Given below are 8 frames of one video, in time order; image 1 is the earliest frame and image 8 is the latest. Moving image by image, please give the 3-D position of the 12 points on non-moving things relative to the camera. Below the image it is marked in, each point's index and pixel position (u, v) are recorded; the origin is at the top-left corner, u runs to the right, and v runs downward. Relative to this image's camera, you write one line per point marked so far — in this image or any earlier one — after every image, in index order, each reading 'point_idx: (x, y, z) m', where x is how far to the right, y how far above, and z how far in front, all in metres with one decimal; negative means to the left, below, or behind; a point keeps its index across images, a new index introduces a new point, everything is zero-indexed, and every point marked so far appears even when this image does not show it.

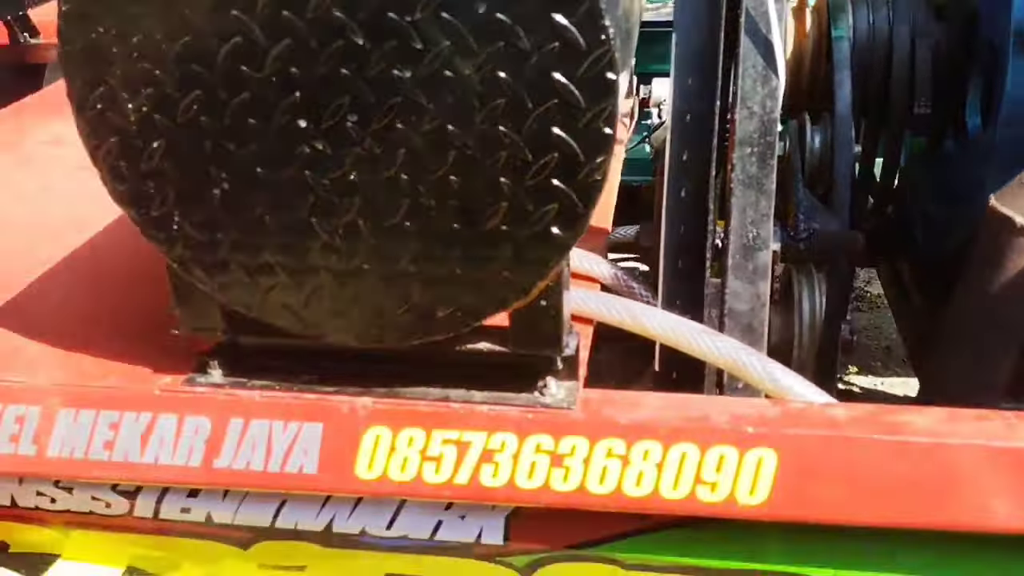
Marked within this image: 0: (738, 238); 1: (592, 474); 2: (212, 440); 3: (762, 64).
0: (+0.3, +0.1, +1.3) m
1: (+0.1, -0.2, +1.1) m
2: (-0.4, -0.2, +1.2) m
3: (+0.3, +0.3, +1.3) m
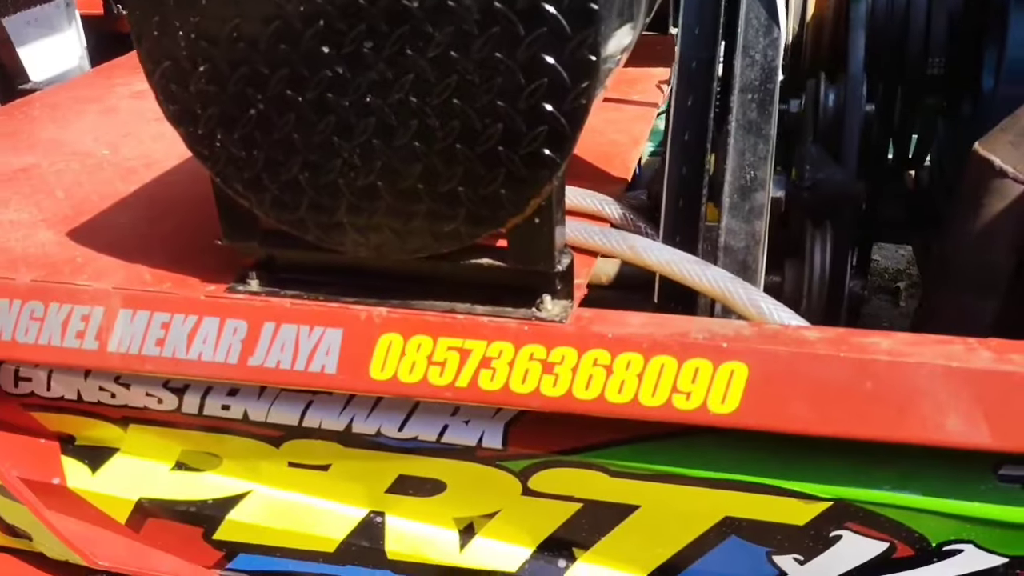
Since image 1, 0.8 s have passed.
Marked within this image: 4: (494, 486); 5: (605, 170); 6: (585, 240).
0: (+0.3, +0.2, +1.4) m
1: (+0.1, -0.1, +1.2) m
2: (-0.4, -0.1, +1.3) m
3: (+0.4, +0.4, +1.4) m
4: (0.0, -0.3, +1.4) m
5: (+0.2, +0.2, +1.8) m
6: (+0.1, +0.1, +1.4) m
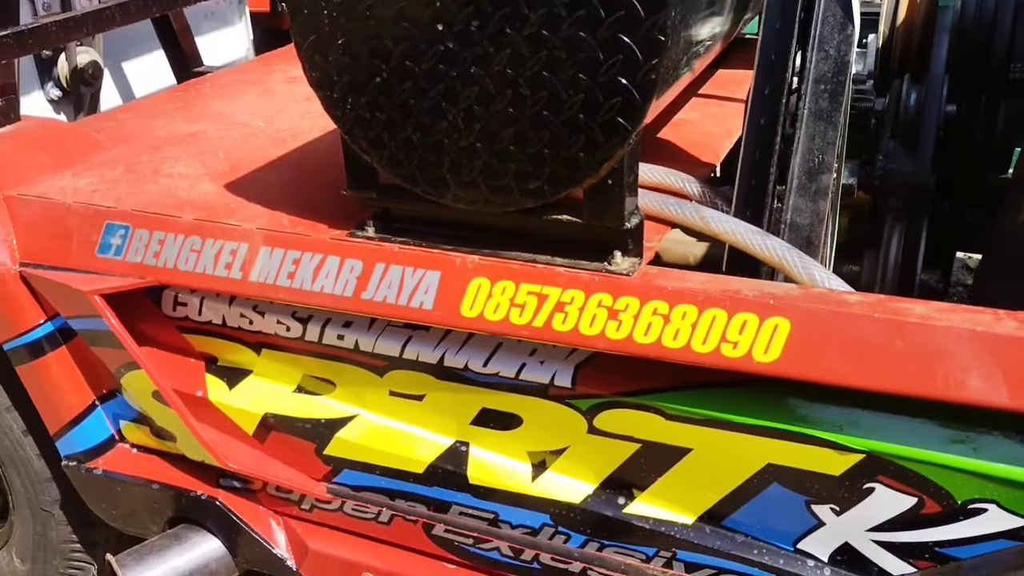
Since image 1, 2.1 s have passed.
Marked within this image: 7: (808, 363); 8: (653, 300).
0: (+0.5, +0.2, +1.5) m
1: (+0.2, -0.1, +1.4) m
2: (-0.3, 0.0, +1.6) m
3: (+0.5, +0.4, +1.5) m
4: (+0.1, -0.2, +1.6) m
5: (+0.4, +0.3, +1.9) m
6: (+0.2, +0.1, +1.6) m
7: (+0.4, -0.1, +1.3) m
8: (+0.2, 0.0, +1.4) m
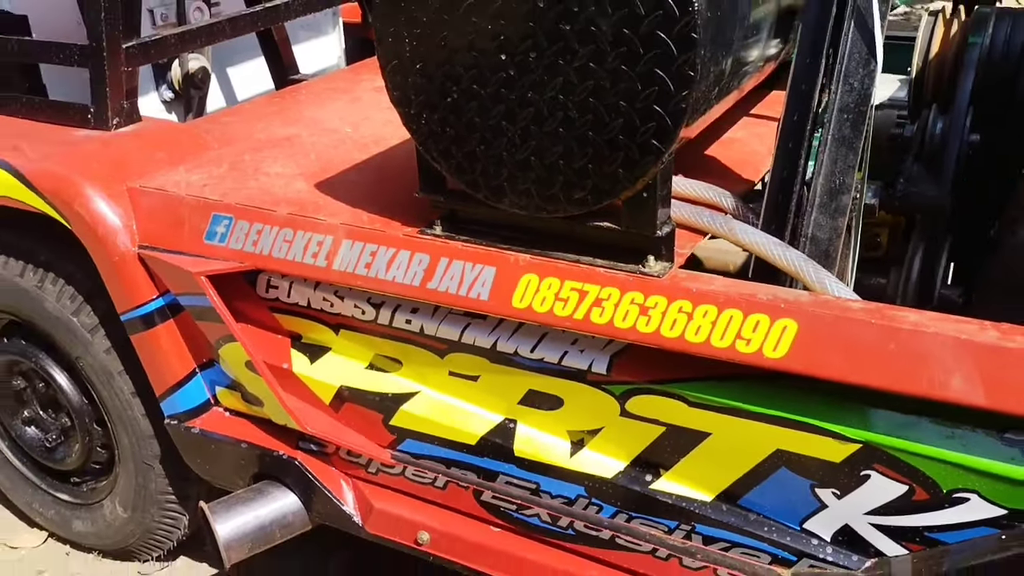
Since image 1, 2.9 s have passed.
0: (+0.6, +0.2, +1.7) m
1: (+0.3, -0.1, +1.6) m
2: (-0.2, 0.0, +1.8) m
3: (+0.6, +0.4, +1.6) m
4: (+0.2, -0.2, +1.8) m
5: (+0.5, +0.3, +2.1) m
6: (+0.3, +0.1, +1.8) m
7: (+0.5, -0.1, +1.5) m
8: (+0.3, 0.0, +1.6) m
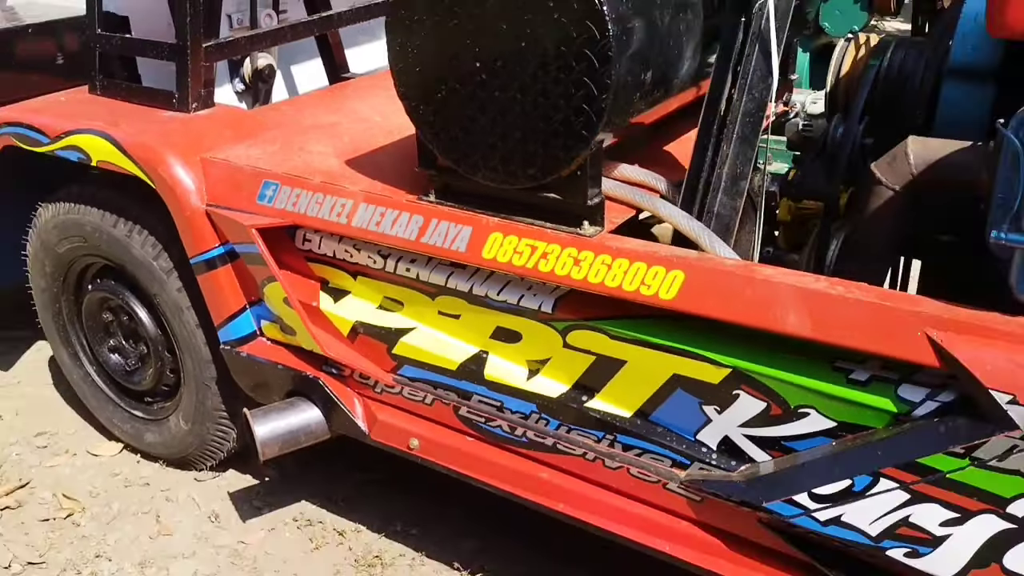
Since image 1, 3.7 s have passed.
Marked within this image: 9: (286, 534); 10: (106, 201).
0: (+0.5, +0.3, +2.1) m
1: (+0.2, 0.0, +2.1) m
2: (-0.2, +0.2, +2.3) m
3: (+0.6, +0.5, +2.1) m
4: (+0.1, -0.1, +2.2) m
5: (+0.5, +0.3, +2.5) m
6: (+0.3, +0.2, +2.2) m
7: (+0.4, 0.0, +1.9) m
8: (+0.2, +0.1, +2.0) m
9: (-0.7, -0.8, +3.0) m
10: (-1.3, +0.3, +3.0) m
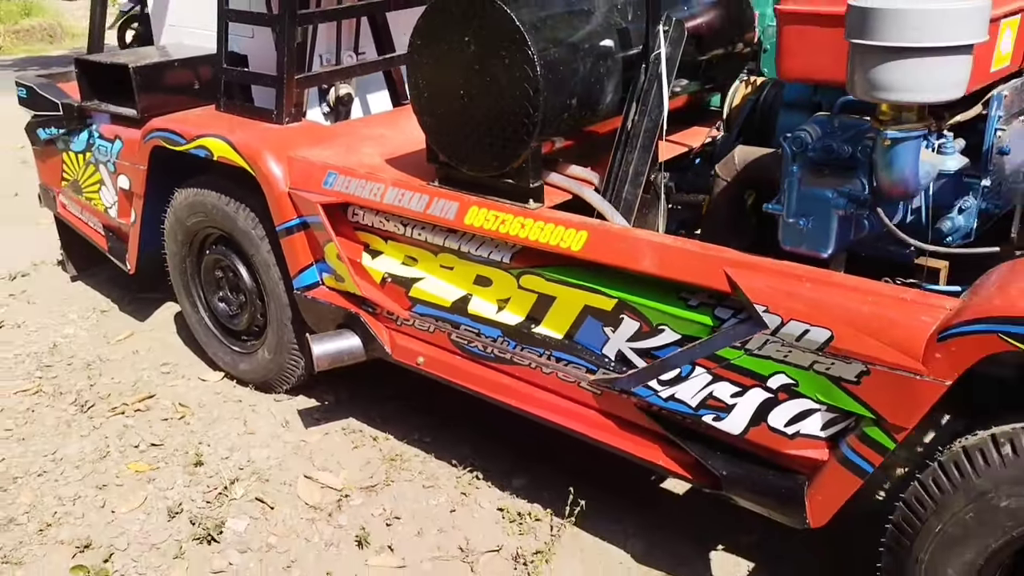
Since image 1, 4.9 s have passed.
0: (+0.4, +0.4, +3.1) m
1: (+0.1, +0.2, +3.0) m
2: (-0.3, +0.3, +3.3) m
3: (+0.5, +0.6, +3.1) m
4: (0.0, 0.0, +3.2) m
5: (+0.4, +0.5, +3.5) m
6: (+0.2, +0.4, +3.2) m
7: (+0.2, +0.1, +2.9) m
8: (+0.1, +0.2, +3.0) m
9: (-0.8, -0.7, +4.0) m
10: (-1.3, +0.5, +4.1) m
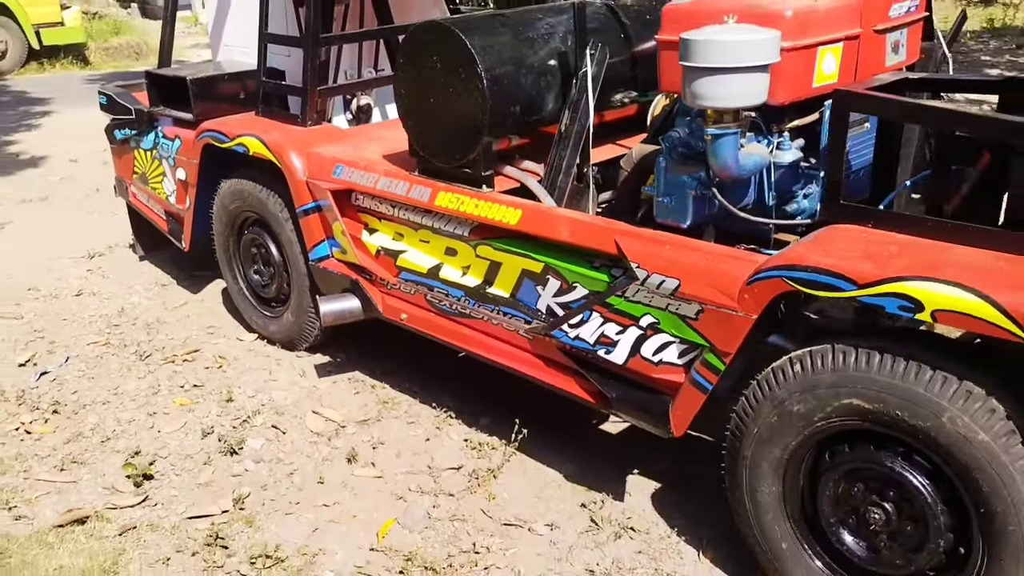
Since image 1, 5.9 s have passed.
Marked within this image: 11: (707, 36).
0: (+0.2, +0.5, +3.9) m
1: (-0.1, +0.3, +3.9) m
2: (-0.5, +0.4, +4.2) m
3: (+0.3, +0.8, +3.9) m
4: (-0.2, +0.2, +4.0) m
5: (+0.3, +0.6, +4.3) m
6: (0.0, +0.5, +4.0) m
7: (0.0, +0.3, +3.7) m
8: (-0.1, +0.4, +3.8) m
9: (-0.9, -0.5, +4.9) m
10: (-1.4, +0.6, +5.1) m
11: (+0.6, +0.8, +2.8) m
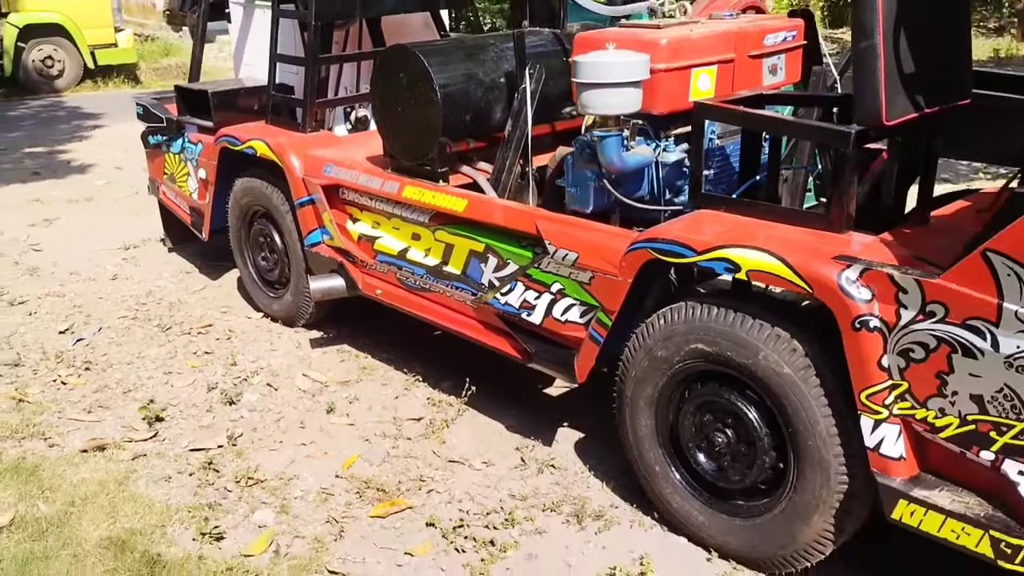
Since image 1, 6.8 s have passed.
0: (0.0, +0.6, +4.7) m
1: (-0.4, +0.4, +4.6) m
2: (-0.7, +0.6, +5.0) m
3: (+0.1, +0.9, +4.6) m
4: (-0.4, +0.3, +4.8) m
5: (+0.1, +0.7, +5.1) m
6: (-0.2, +0.6, +4.8) m
7: (-0.2, +0.4, +4.5) m
8: (-0.4, +0.5, +4.6) m
9: (-1.1, -0.4, +5.7) m
10: (-1.6, +0.7, +5.9) m
11: (+0.3, +0.9, +3.6) m
